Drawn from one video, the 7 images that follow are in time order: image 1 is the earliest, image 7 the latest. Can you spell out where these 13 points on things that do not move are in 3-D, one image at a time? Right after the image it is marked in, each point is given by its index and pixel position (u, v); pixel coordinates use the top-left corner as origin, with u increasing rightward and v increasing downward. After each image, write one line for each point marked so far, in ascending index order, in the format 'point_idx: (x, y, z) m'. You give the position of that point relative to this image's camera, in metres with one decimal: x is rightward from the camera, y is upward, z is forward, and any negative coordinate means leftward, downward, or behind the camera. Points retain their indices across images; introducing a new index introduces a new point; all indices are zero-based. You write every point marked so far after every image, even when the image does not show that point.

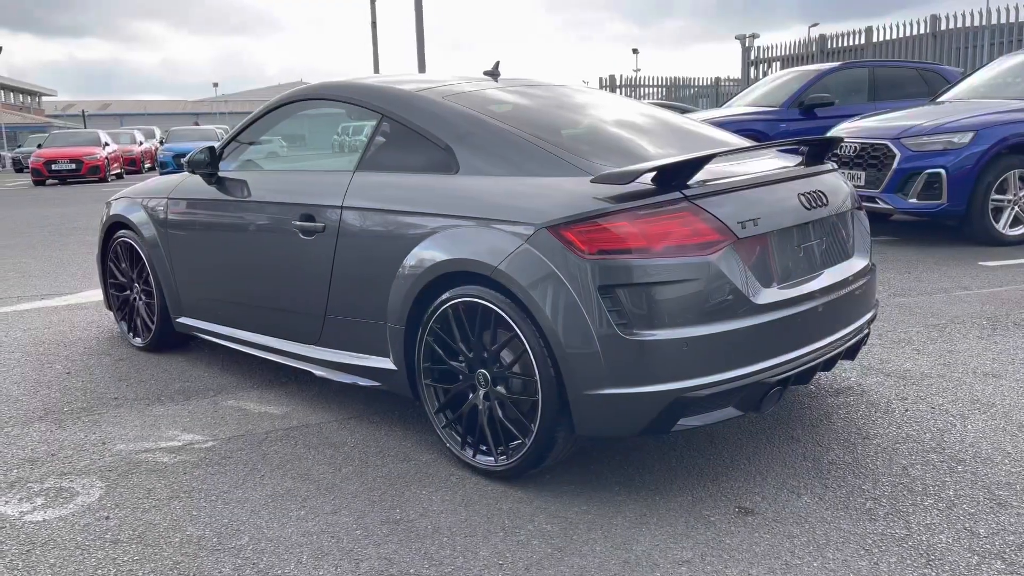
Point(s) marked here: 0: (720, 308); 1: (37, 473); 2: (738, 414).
0: (+0.7, -0.1, +2.8) m
1: (-1.9, -0.7, +3.3) m
2: (+0.7, -0.4, +2.9) m
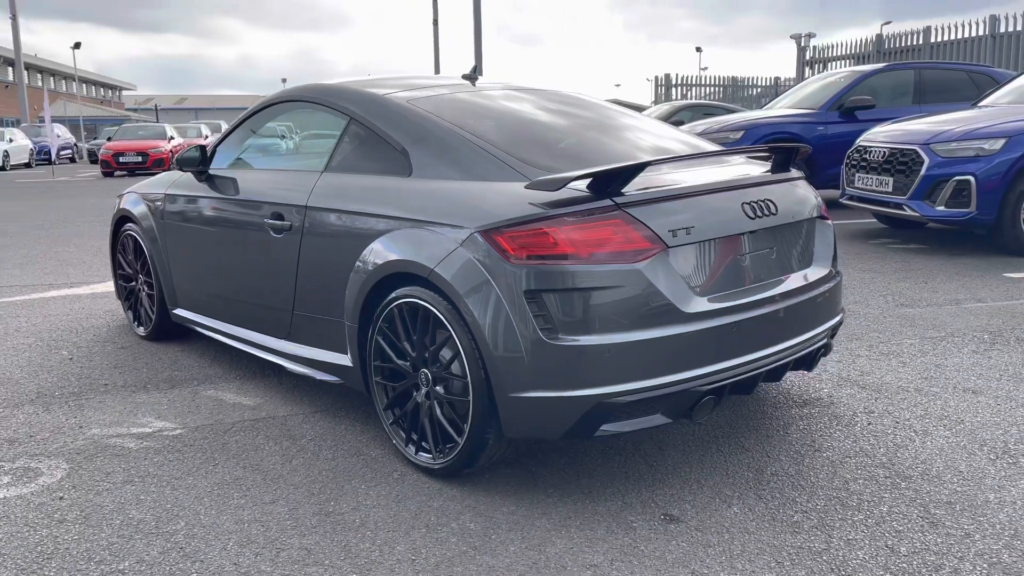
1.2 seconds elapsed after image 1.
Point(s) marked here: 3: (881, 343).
0: (+0.4, -0.1, +2.8) m
1: (-2.1, -0.7, +3.5) m
2: (+0.5, -0.5, +3.0) m
3: (+2.2, -0.3, +4.9) m
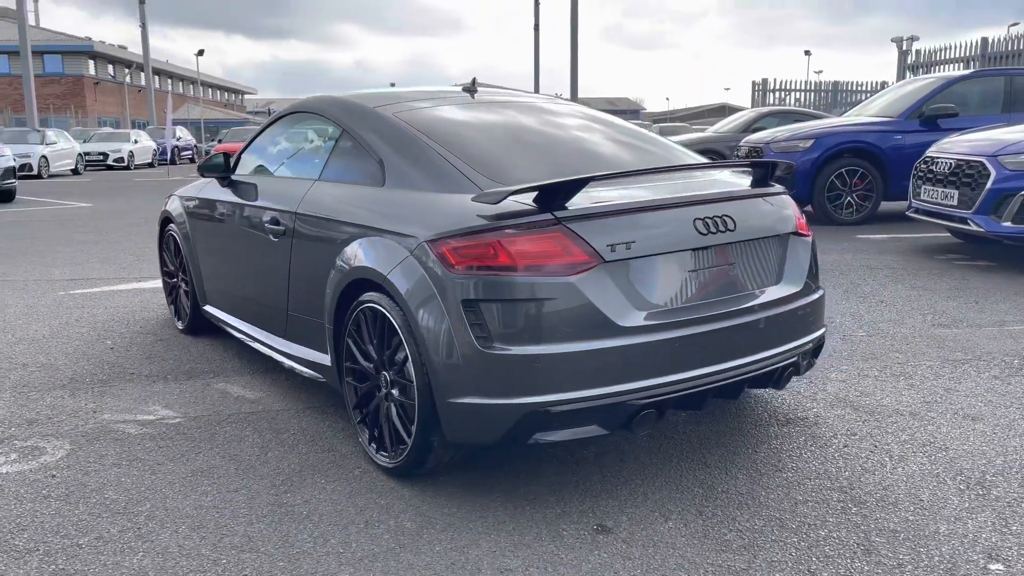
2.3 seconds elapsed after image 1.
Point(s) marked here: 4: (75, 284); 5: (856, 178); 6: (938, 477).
0: (+0.2, -0.1, +2.9) m
1: (-2.2, -0.7, +3.8) m
2: (+0.3, -0.5, +3.0) m
3: (+2.2, -0.4, +4.7) m
4: (-4.0, 0.0, +7.7) m
5: (+4.6, +1.5, +11.2) m
6: (+1.6, -0.7, +3.2) m
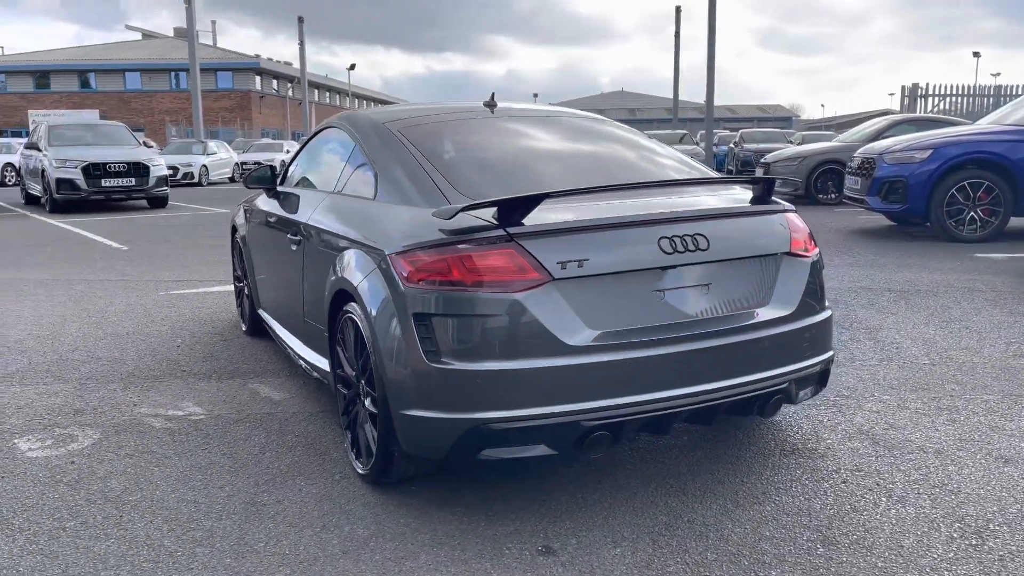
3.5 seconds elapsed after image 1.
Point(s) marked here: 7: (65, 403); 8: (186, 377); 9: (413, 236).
0: (+0.1, -0.2, +2.9) m
1: (-2.2, -0.7, +4.2) m
2: (+0.1, -0.6, +2.9) m
3: (+2.3, -0.6, +4.3) m
4: (-3.3, 0.0, +8.3) m
5: (+5.8, +1.2, +10.3) m
6: (+1.5, -0.8, +2.9) m
7: (-2.4, -0.6, +4.5) m
8: (-1.9, -0.5, +4.9) m
9: (-0.4, +0.2, +3.1) m
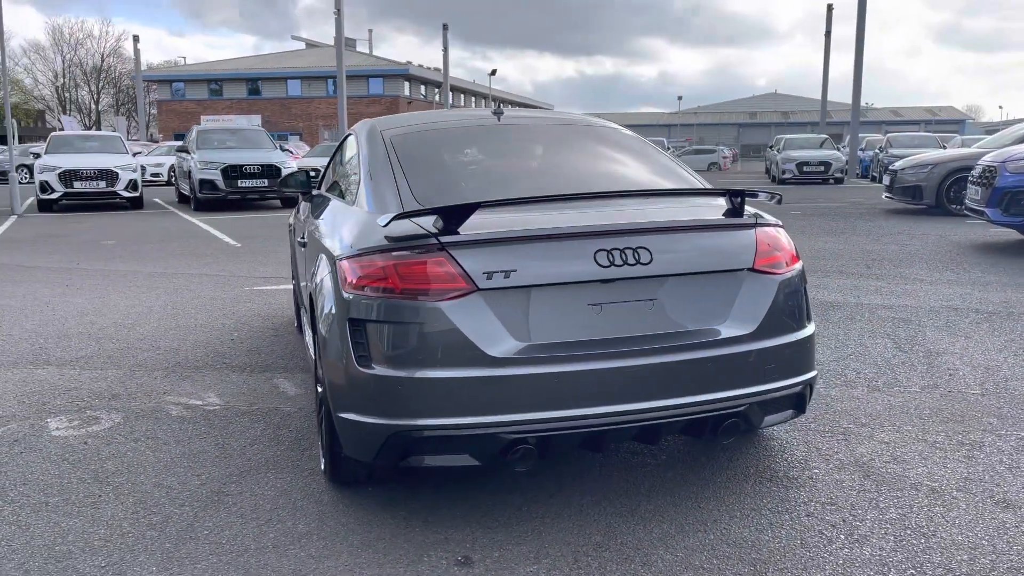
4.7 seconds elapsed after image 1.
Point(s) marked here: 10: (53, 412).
0: (-0.2, -0.2, +2.9) m
1: (-2.2, -0.6, +4.6) m
2: (-0.1, -0.6, +2.9) m
3: (+2.2, -0.7, +3.9) m
4: (-2.6, +0.1, +8.8) m
5: (+6.7, +0.9, +9.2) m
6: (+1.2, -0.9, +2.7) m
7: (-2.4, -0.6, +4.9) m
8: (-1.8, -0.5, +5.2) m
9: (-0.6, +0.2, +3.2) m
10: (-2.4, -0.7, +4.5) m
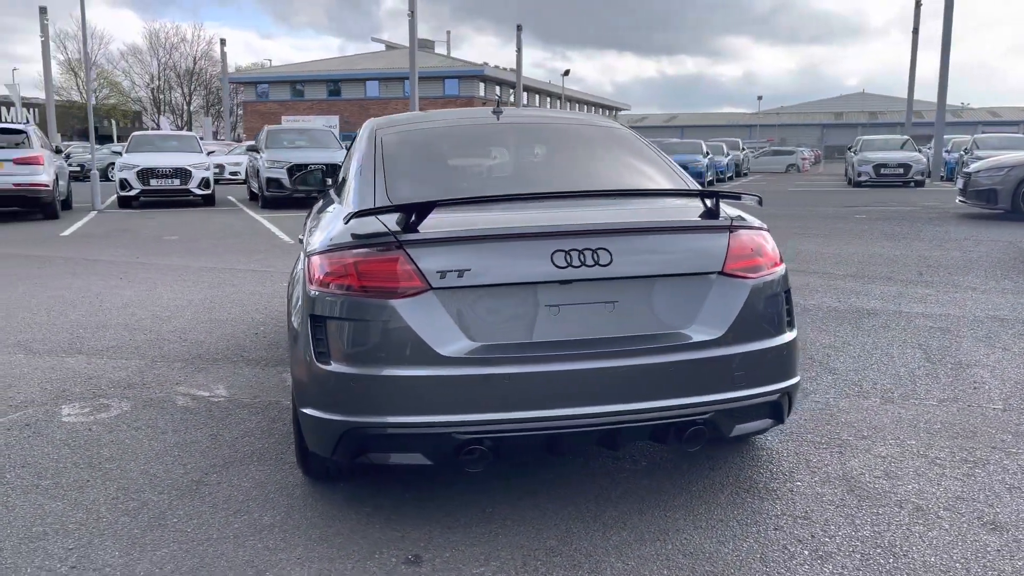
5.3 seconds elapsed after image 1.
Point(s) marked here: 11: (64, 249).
0: (-0.3, -0.2, +2.9) m
1: (-2.2, -0.6, +4.7) m
2: (-0.3, -0.6, +2.9) m
3: (+2.1, -0.7, +3.7) m
4: (-2.2, +0.1, +9.0) m
5: (+7.1, +0.8, +8.6) m
6: (+1.0, -0.9, +2.6) m
7: (-2.3, -0.5, +5.1) m
8: (-1.8, -0.5, +5.4) m
9: (-0.7, +0.2, +3.2) m
10: (-2.5, -0.6, +4.7) m
11: (-6.9, +0.6, +12.9) m
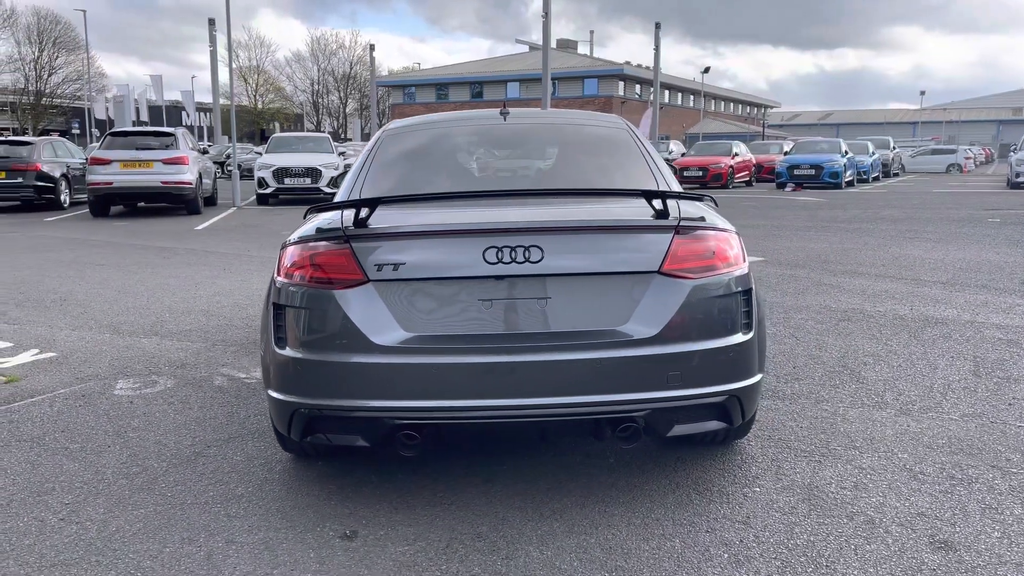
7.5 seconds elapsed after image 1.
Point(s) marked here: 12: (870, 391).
0: (-0.6, -0.2, +3.1) m
1: (-2.1, -0.5, +5.2) m
2: (-0.5, -0.6, +3.1) m
3: (+2.0, -0.7, +3.5) m
4: (-1.4, +0.2, +9.4) m
5: (+7.8, +0.6, +7.5) m
6: (+0.7, -0.9, +2.6) m
7: (-2.2, -0.5, +5.6) m
8: (-1.6, -0.4, +5.8) m
9: (-0.8, +0.2, +3.4) m
10: (-2.4, -0.5, +5.2) m
11: (-5.3, +0.8, +14.0) m
12: (+2.0, -0.6, +4.6) m
